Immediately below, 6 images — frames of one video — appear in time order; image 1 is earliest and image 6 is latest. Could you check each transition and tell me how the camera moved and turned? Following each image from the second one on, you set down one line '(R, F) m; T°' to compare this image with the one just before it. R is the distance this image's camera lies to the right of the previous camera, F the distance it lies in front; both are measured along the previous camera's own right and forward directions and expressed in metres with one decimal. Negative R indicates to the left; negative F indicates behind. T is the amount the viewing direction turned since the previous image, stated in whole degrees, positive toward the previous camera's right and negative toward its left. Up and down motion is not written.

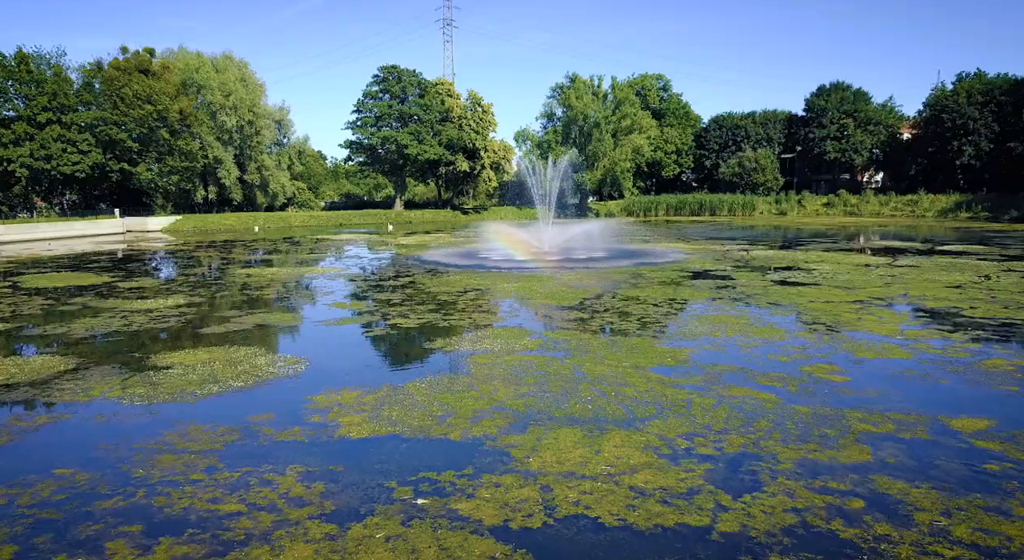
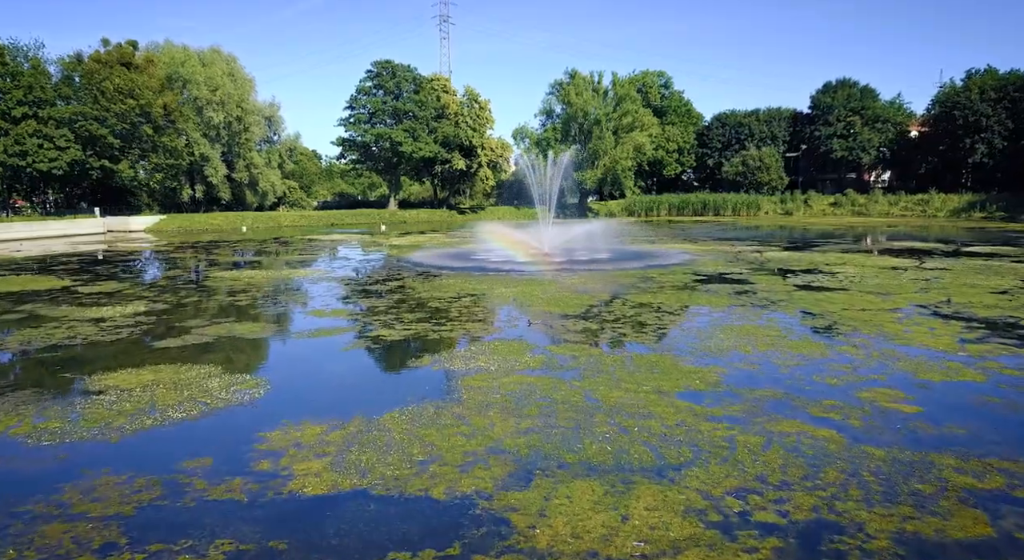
(0.0, +1.9) m; 0°
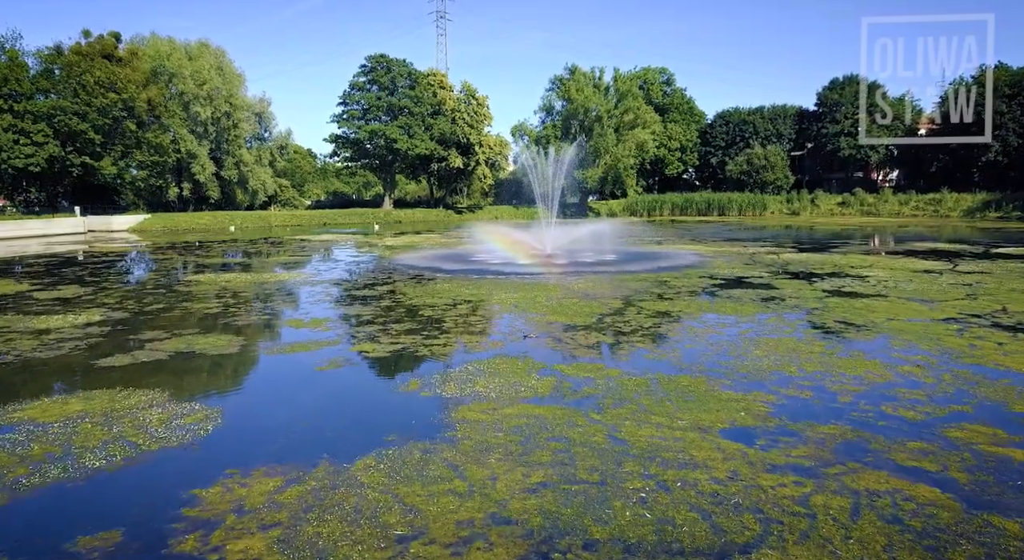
(-0.1, +1.8) m; 0°
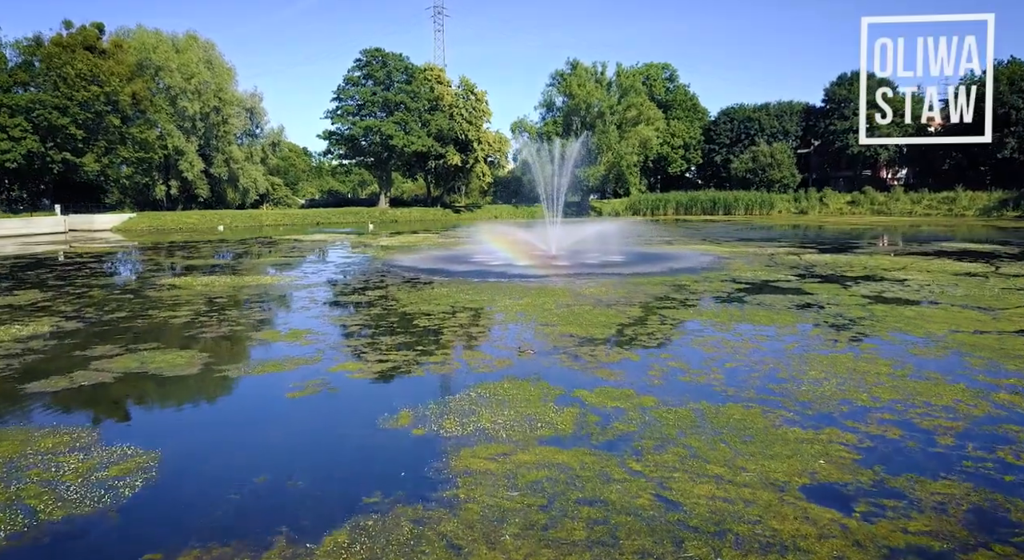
(-0.2, +1.8) m; 0°
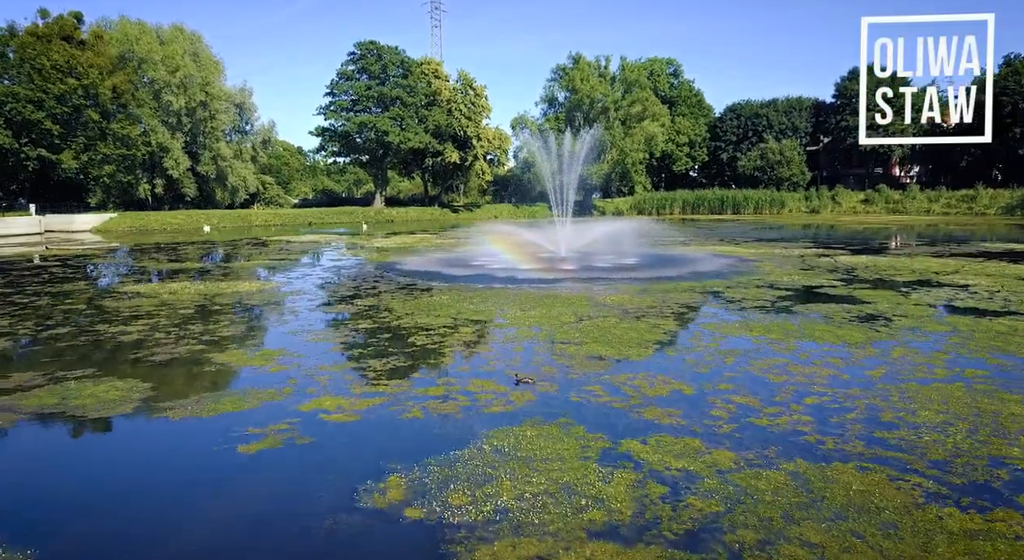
(-0.3, +2.2) m; 0°
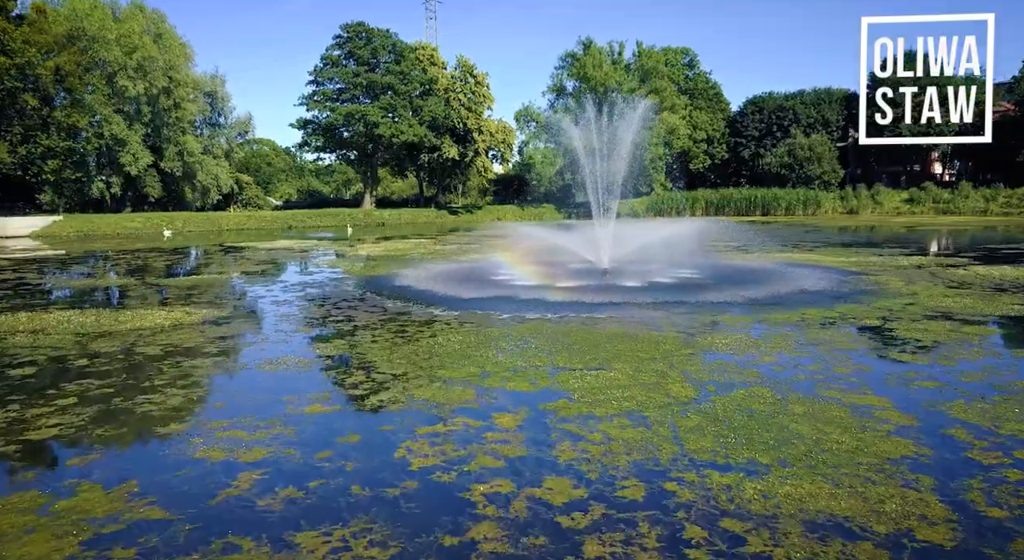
(-0.8, +5.8) m; 0°
